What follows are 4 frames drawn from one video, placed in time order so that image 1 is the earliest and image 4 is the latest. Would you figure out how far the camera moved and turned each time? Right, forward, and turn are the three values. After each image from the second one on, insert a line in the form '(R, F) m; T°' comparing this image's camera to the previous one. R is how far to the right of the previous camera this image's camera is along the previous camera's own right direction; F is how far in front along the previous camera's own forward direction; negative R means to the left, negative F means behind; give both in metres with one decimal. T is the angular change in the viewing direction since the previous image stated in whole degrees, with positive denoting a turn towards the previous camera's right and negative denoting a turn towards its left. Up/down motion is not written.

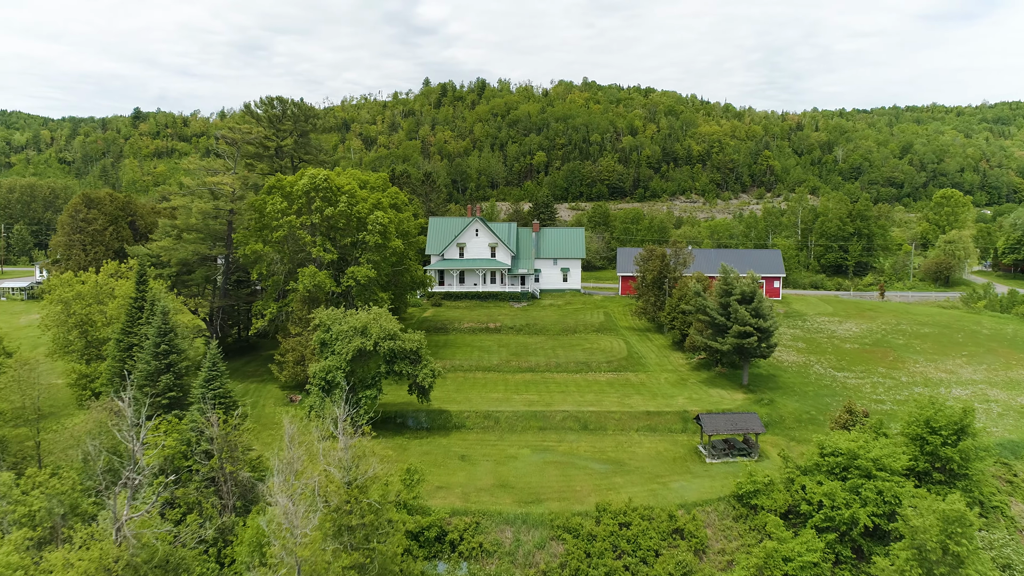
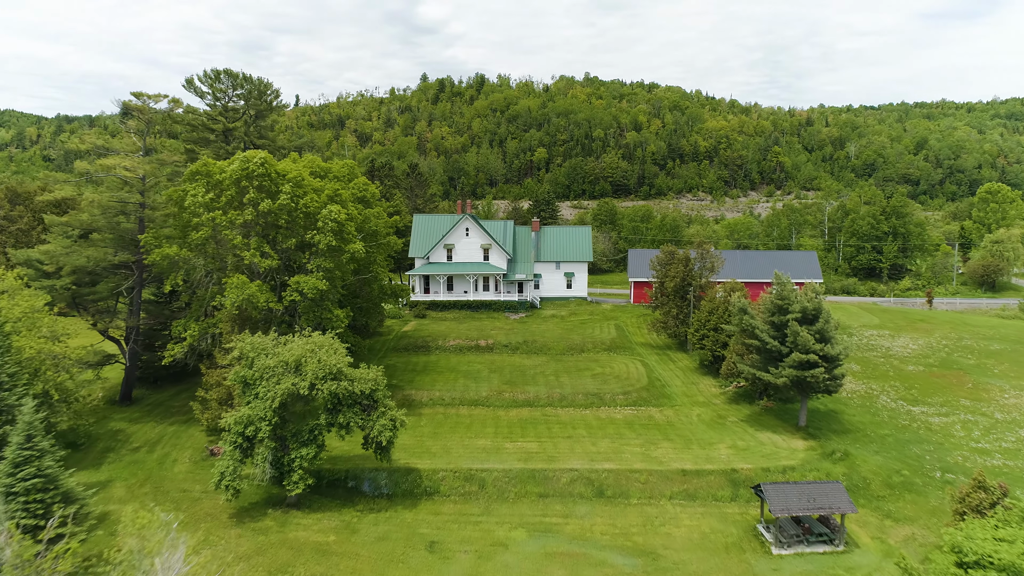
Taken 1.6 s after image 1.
(+0.2, +8.0) m; 0°
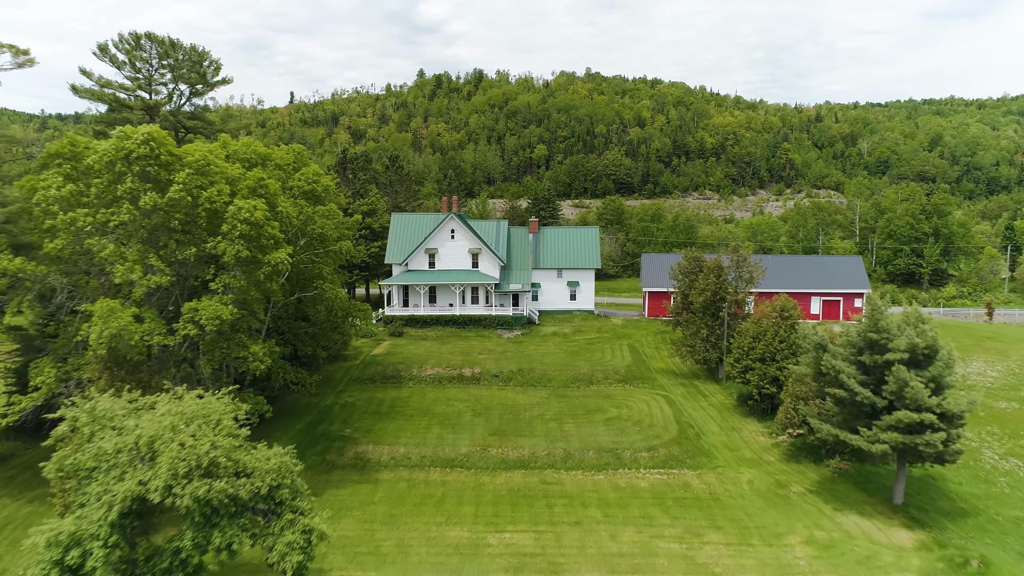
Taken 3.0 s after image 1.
(+0.3, +7.9) m; 0°
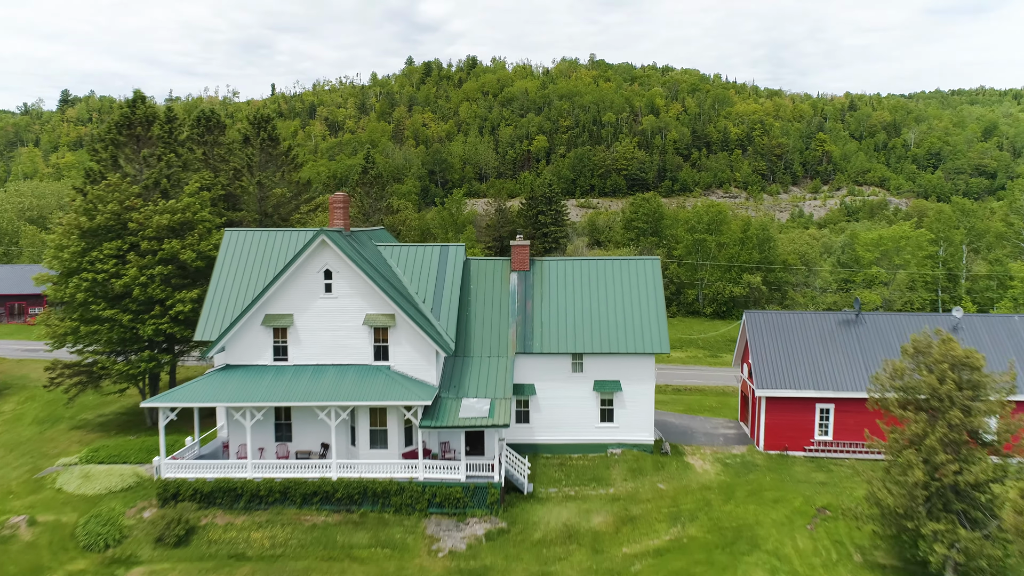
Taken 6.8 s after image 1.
(+0.8, +25.0) m; 0°
